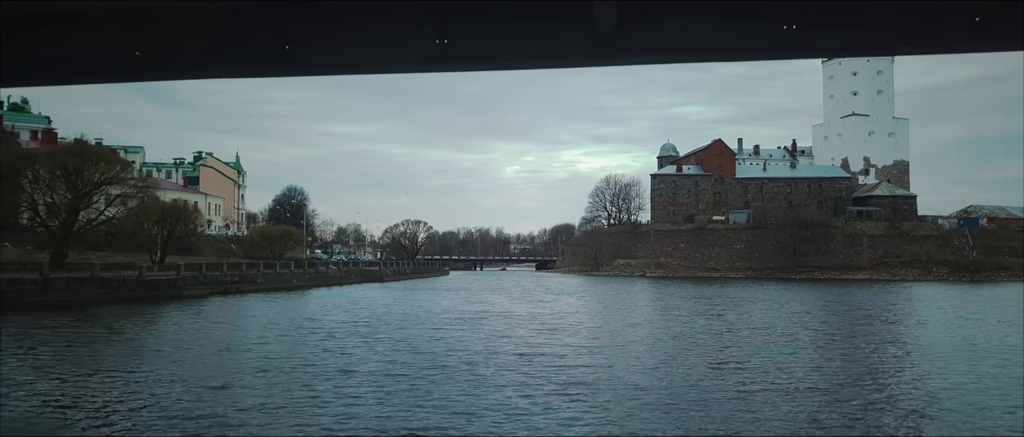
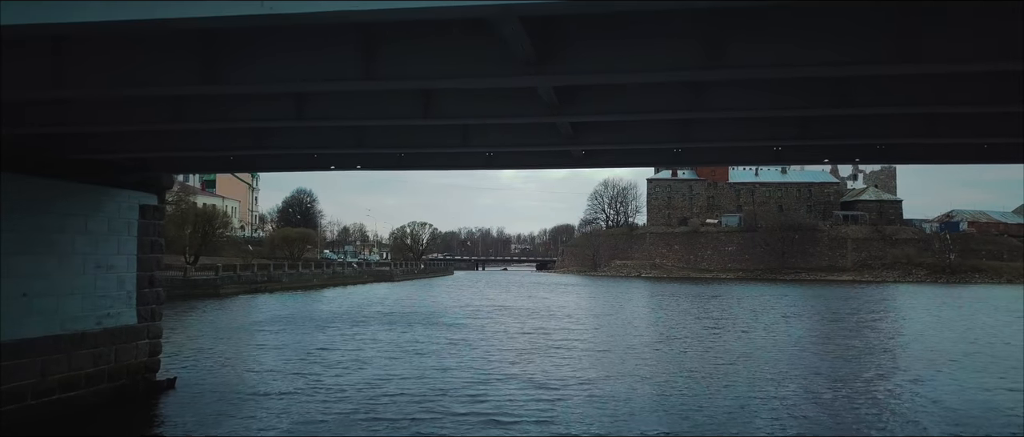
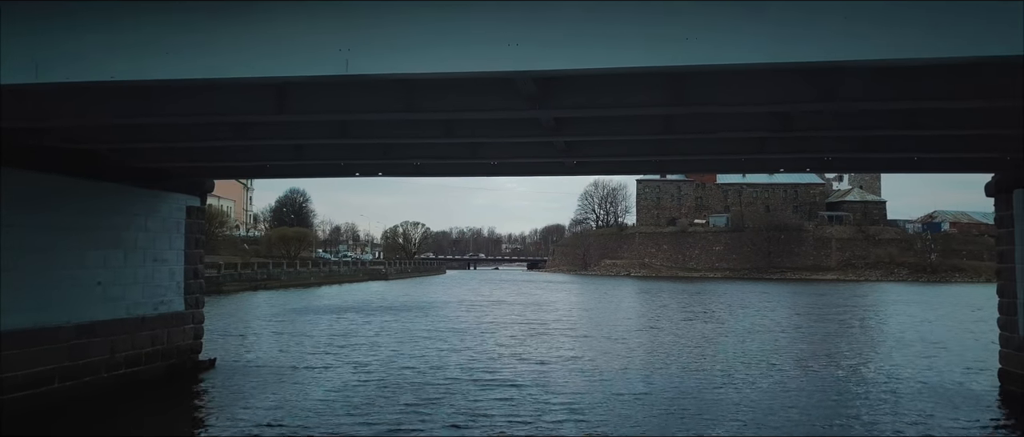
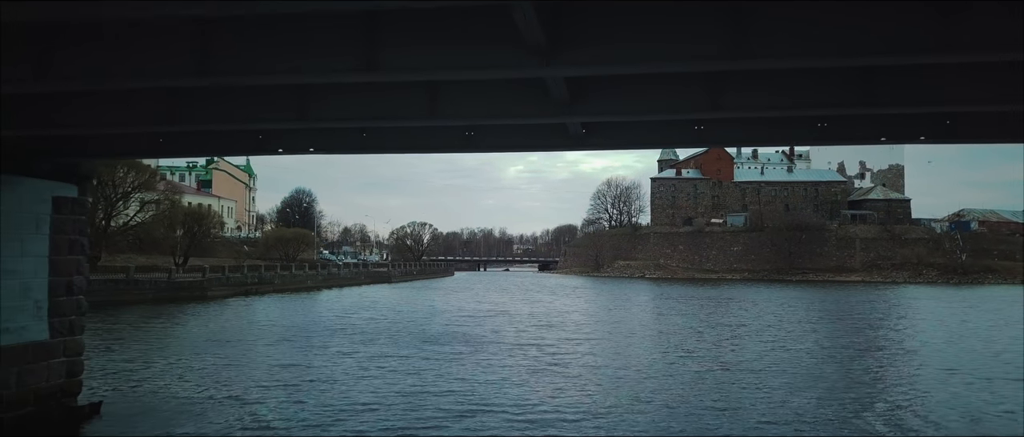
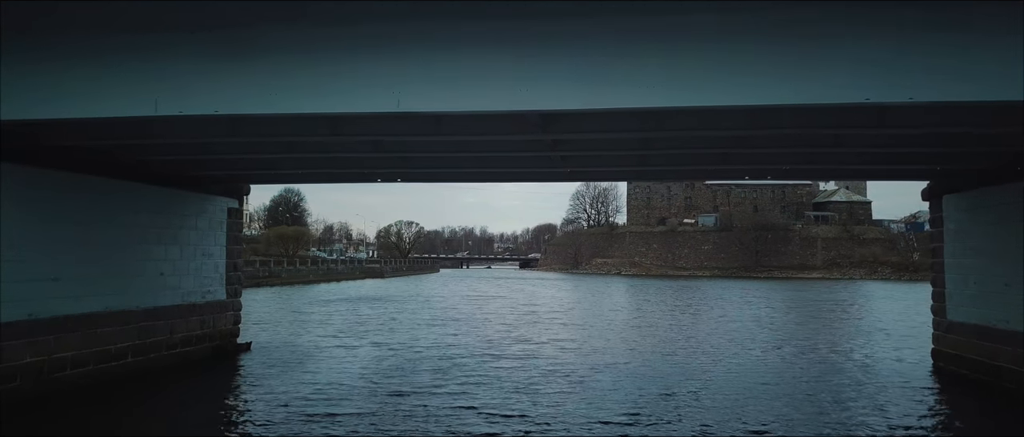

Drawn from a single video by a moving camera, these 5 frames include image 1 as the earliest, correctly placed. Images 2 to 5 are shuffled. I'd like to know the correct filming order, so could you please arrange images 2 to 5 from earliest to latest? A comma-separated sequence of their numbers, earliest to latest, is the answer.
4, 2, 3, 5
